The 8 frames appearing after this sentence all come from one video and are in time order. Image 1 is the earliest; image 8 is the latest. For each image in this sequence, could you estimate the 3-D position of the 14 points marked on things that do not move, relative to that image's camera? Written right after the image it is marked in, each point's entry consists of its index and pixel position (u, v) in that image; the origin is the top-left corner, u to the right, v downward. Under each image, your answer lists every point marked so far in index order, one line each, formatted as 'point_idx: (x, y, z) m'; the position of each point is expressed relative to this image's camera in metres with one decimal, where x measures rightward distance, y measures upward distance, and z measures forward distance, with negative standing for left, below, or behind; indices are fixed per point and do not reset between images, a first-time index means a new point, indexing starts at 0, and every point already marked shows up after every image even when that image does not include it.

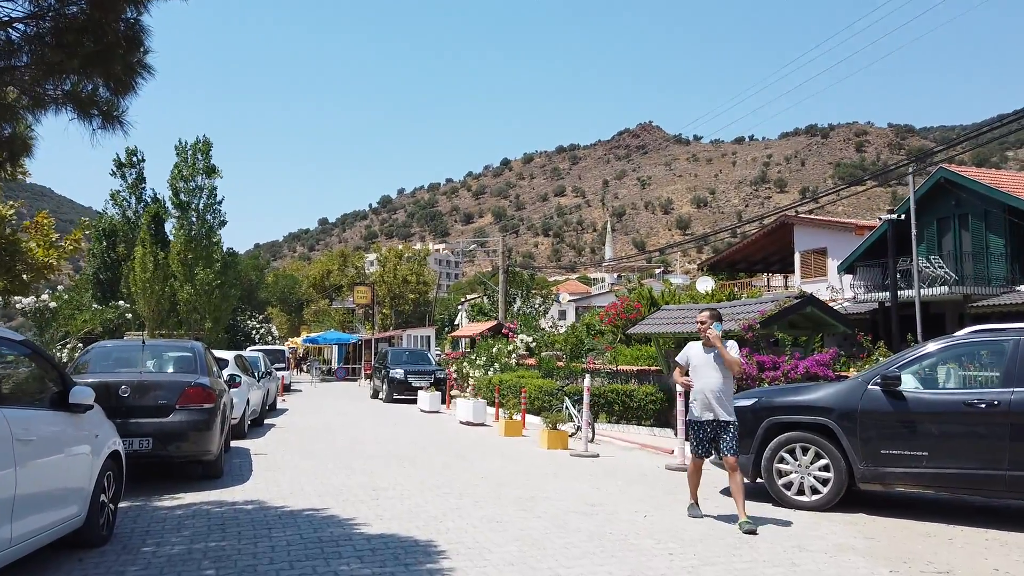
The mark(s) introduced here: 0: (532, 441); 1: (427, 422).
0: (+0.4, -2.9, +14.0) m
1: (-2.1, -3.3, +18.3) m
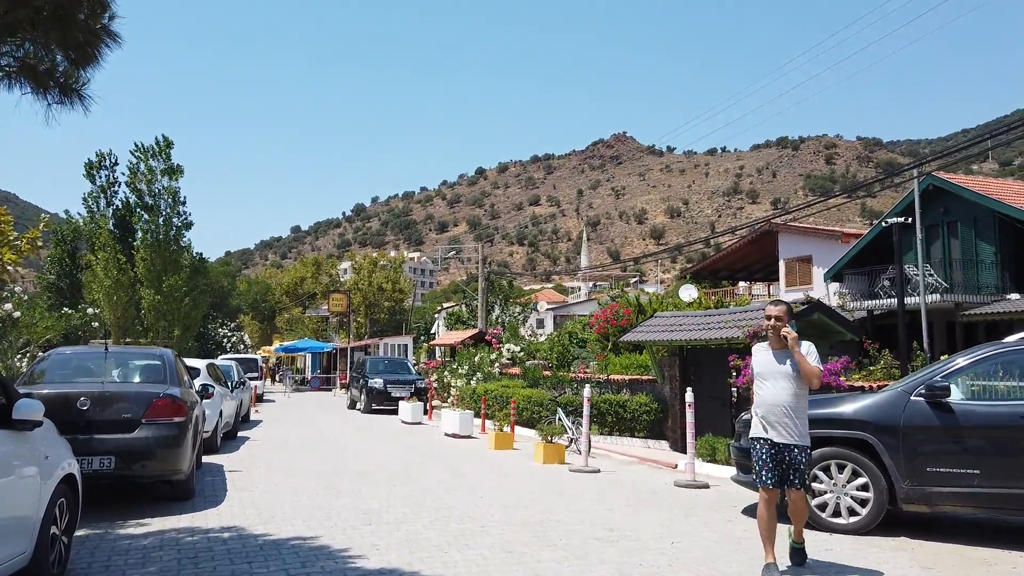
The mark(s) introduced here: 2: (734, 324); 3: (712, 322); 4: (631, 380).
0: (+0.3, -3.0, +13.3) m
1: (-2.3, -3.4, +17.5) m
2: (+4.1, -0.6, +13.7) m
3: (+4.0, -0.7, +15.1) m
4: (+2.8, -2.2, +18.1) m
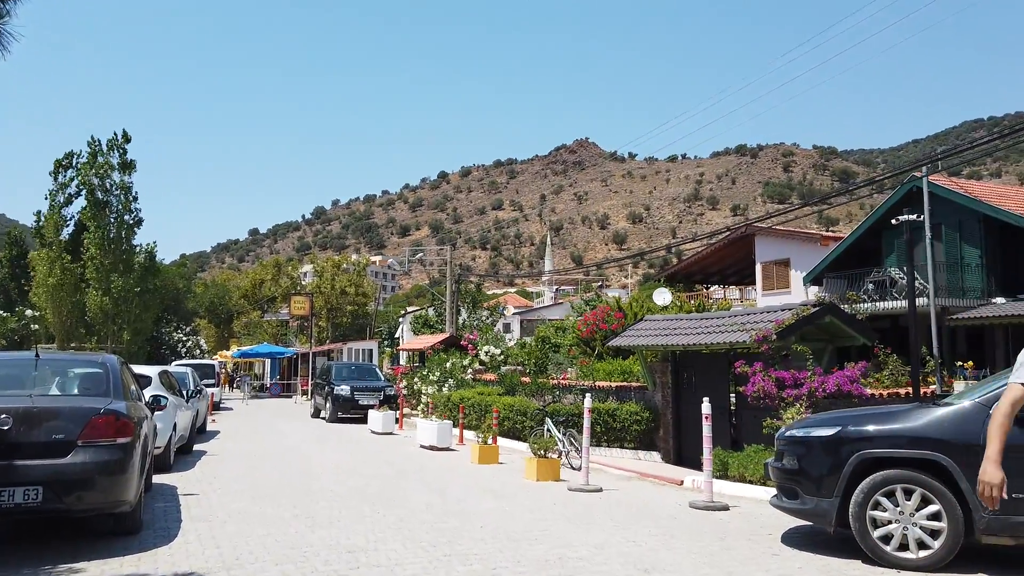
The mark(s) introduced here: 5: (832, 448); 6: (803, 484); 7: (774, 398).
0: (+0.1, -3.0, +12.2) m
1: (-2.8, -3.4, +16.2) m
2: (+3.9, -0.6, +12.8) m
3: (+3.7, -0.7, +14.1) m
4: (+2.4, -2.2, +17.1) m
5: (+2.7, -1.4, +6.4) m
6: (+2.5, -1.7, +6.5) m
7: (+3.8, -1.6, +11.0) m
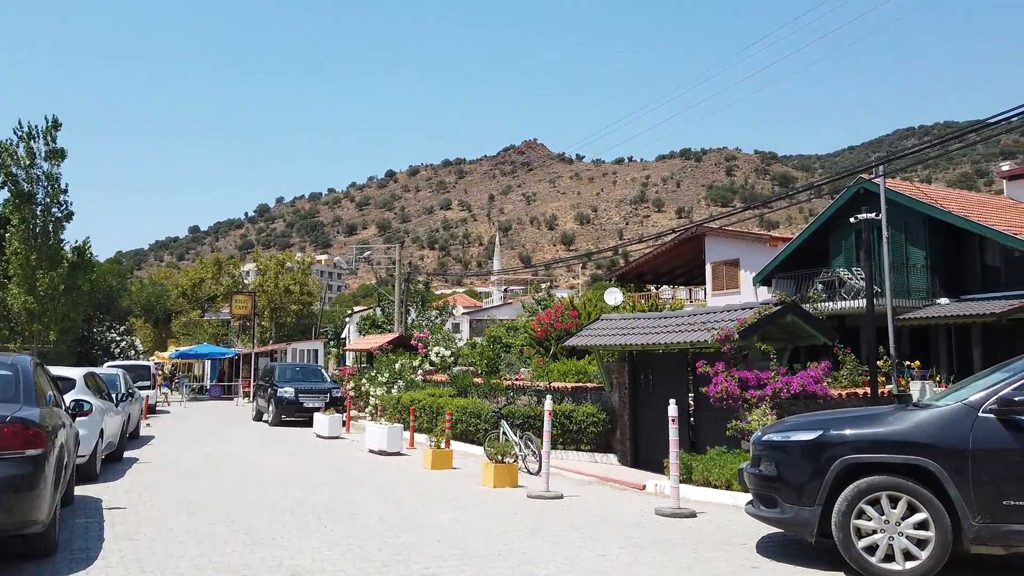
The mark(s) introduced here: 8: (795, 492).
0: (-0.6, -2.9, +11.6) m
1: (-3.7, -3.4, +15.5) m
2: (+3.1, -0.6, +12.5) m
3: (+2.9, -0.7, +13.8) m
4: (+1.3, -2.2, +16.7) m
5: (+2.4, -1.3, +6.0) m
6: (+2.2, -1.7, +6.1) m
7: (+3.2, -1.6, +10.8) m
8: (+2.3, -1.6, +6.1) m
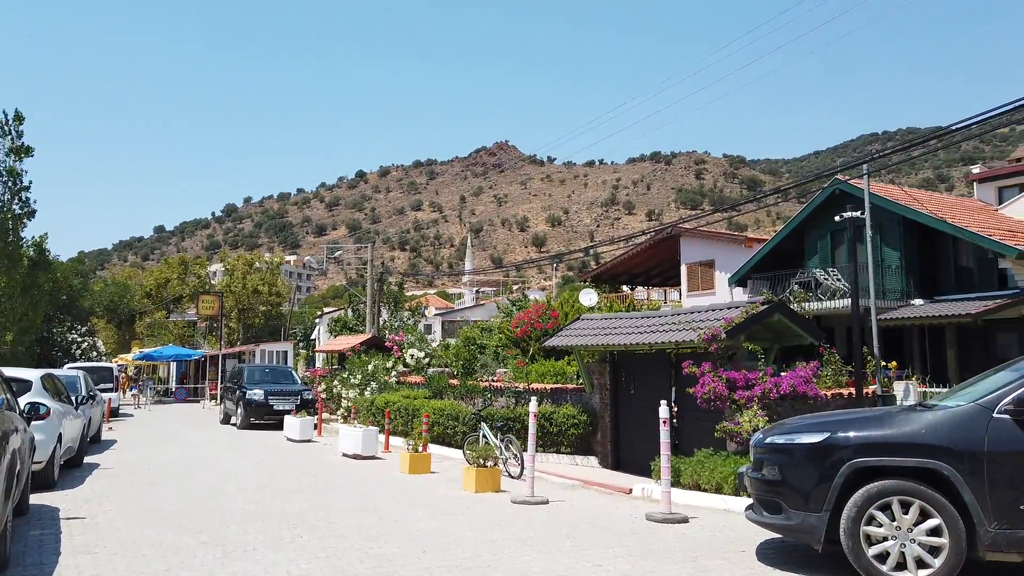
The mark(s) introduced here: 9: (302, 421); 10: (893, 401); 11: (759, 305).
0: (-0.9, -2.9, +11.2) m
1: (-4.2, -3.3, +14.9) m
2: (+2.8, -0.6, +12.2) m
3: (+2.6, -0.6, +13.6) m
4: (+0.9, -2.2, +16.4) m
5: (+2.3, -1.3, +5.8) m
6: (+2.1, -1.6, +5.9) m
7: (+3.0, -1.6, +10.5) m
8: (+2.2, -1.6, +5.8) m
9: (-5.1, -3.2, +18.2) m
10: (+6.5, -1.9, +12.8) m
11: (+3.7, -0.3, +11.4) m
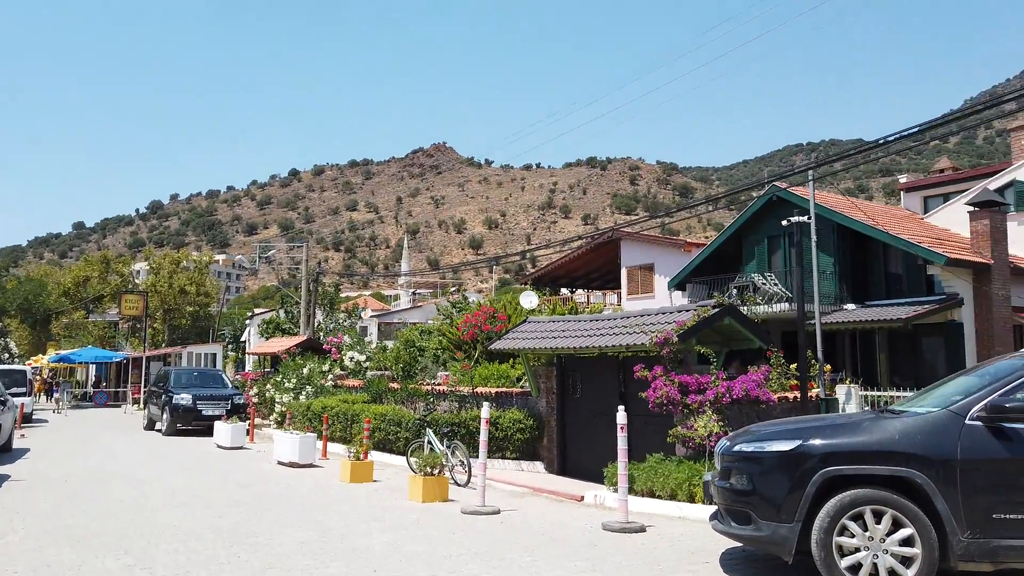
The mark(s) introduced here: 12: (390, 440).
0: (-1.7, -2.9, +10.7) m
1: (-5.2, -3.3, +14.2) m
2: (+2.0, -0.6, +12.1) m
3: (+1.6, -0.7, +13.4) m
4: (-0.3, -2.2, +16.1) m
5: (+2.1, -1.3, +5.6) m
6: (+1.8, -1.6, +5.7) m
7: (+2.3, -1.6, +10.4) m
8: (+1.9, -1.6, +5.6) m
9: (-6.4, -3.2, +17.4) m
10: (+5.5, -2.0, +12.9) m
11: (+3.0, -0.3, +11.4) m
12: (-2.5, -3.0, +15.2) m
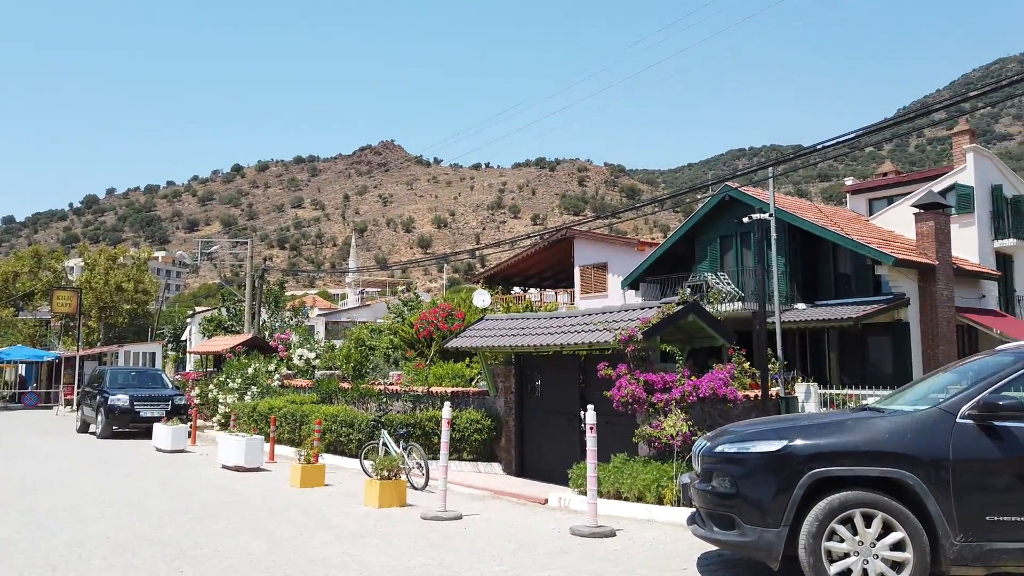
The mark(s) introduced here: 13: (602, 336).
0: (-2.2, -2.8, +10.2) m
1: (-6.0, -3.2, +13.4) m
2: (+1.4, -0.6, +11.8) m
3: (+0.9, -0.6, +13.1) m
4: (-1.2, -2.2, +15.6) m
5: (+1.9, -1.3, +5.3) m
6: (+1.6, -1.6, +5.4) m
7: (+1.8, -1.6, +10.1) m
8: (+1.7, -1.6, +5.3) m
9: (-7.4, -3.1, +16.5) m
10: (+4.8, -2.0, +12.9) m
11: (+2.4, -0.3, +11.2) m
12: (-3.3, -3.0, +14.6) m
13: (+1.3, -0.7, +11.3) m
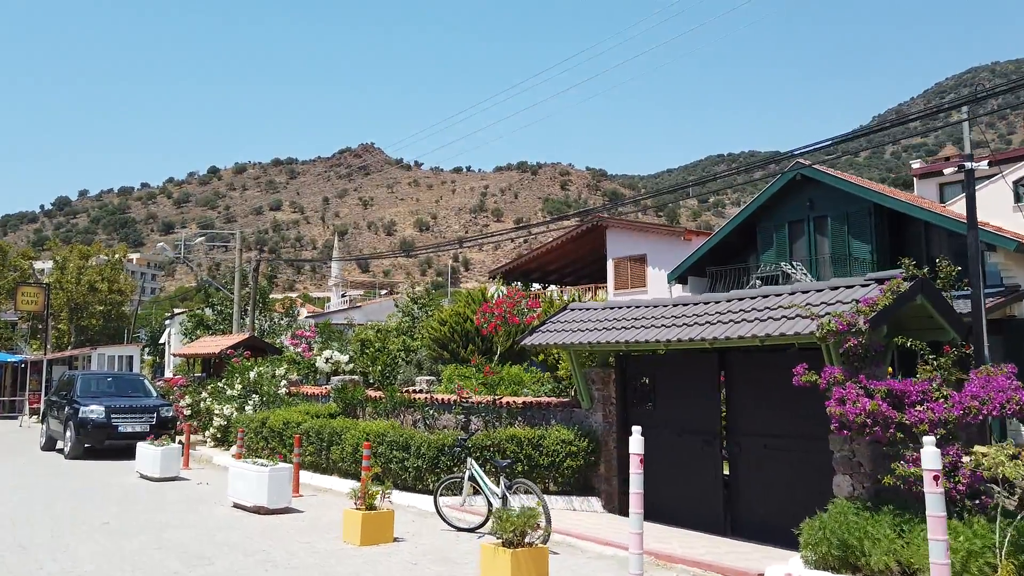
0: (-0.6, -2.5, +6.8) m
1: (-4.4, -2.9, +9.8) m
2: (+3.0, -0.3, +8.5) m
3: (+2.4, -0.3, +9.7) m
4: (+0.2, -1.9, +12.2) m
5: (+3.6, -0.9, +2.0) m
6: (+3.4, -1.2, +2.1) m
7: (+3.4, -1.2, +6.8) m
8: (+3.5, -1.2, +2.0) m
9: (-6.0, -2.8, +12.9) m
10: (+6.4, -1.7, +9.6) m
11: (+4.0, 0.0, +7.9) m
12: (-1.8, -2.7, +11.1) m
13: (+2.9, -0.4, +8.0) m
